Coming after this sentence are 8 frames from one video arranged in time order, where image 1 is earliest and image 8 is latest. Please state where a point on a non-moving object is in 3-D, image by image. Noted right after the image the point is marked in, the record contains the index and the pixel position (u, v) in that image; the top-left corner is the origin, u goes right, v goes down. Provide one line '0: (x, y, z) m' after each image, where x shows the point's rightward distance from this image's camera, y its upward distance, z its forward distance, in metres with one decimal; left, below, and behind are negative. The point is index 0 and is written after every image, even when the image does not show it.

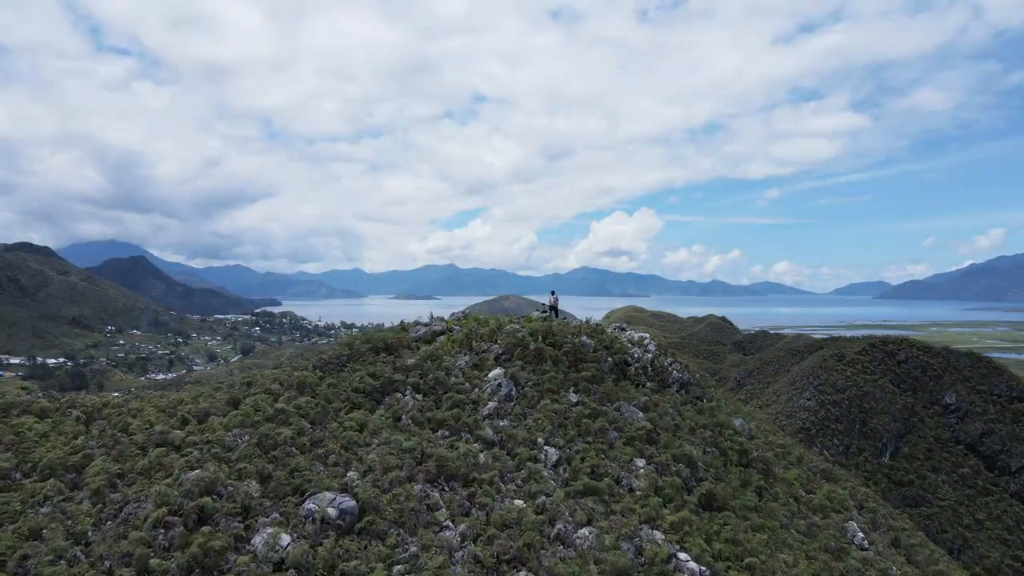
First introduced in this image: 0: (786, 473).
0: (+9.2, -6.2, +17.0) m
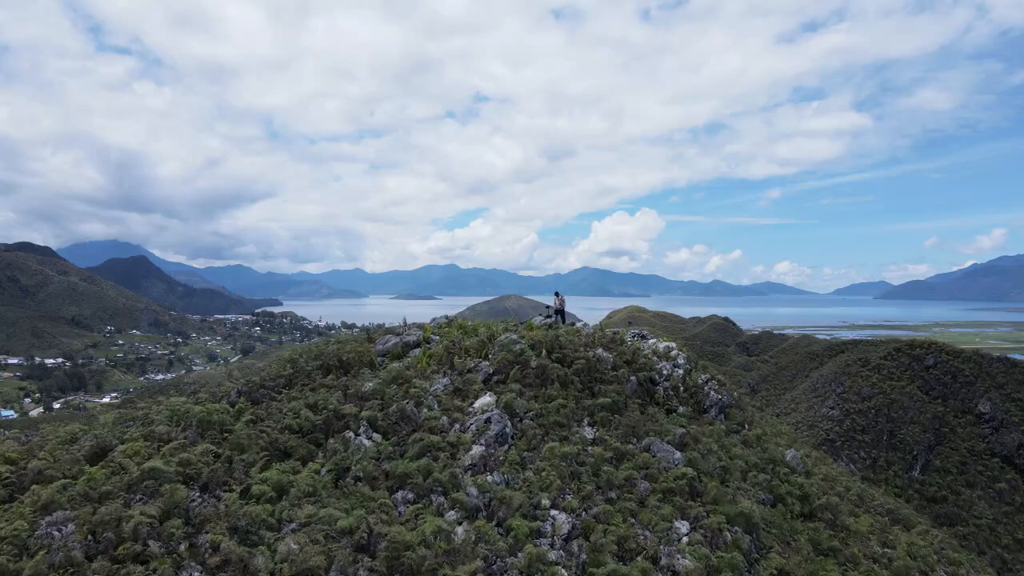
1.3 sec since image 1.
0: (+9.1, -6.2, +13.6) m
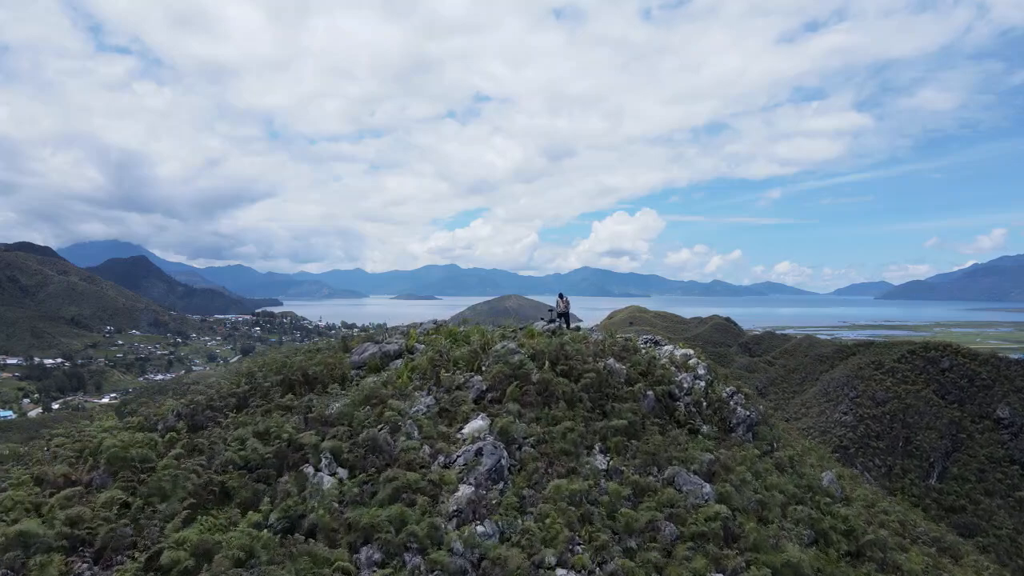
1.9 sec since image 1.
0: (+9.1, -6.2, +12.0) m
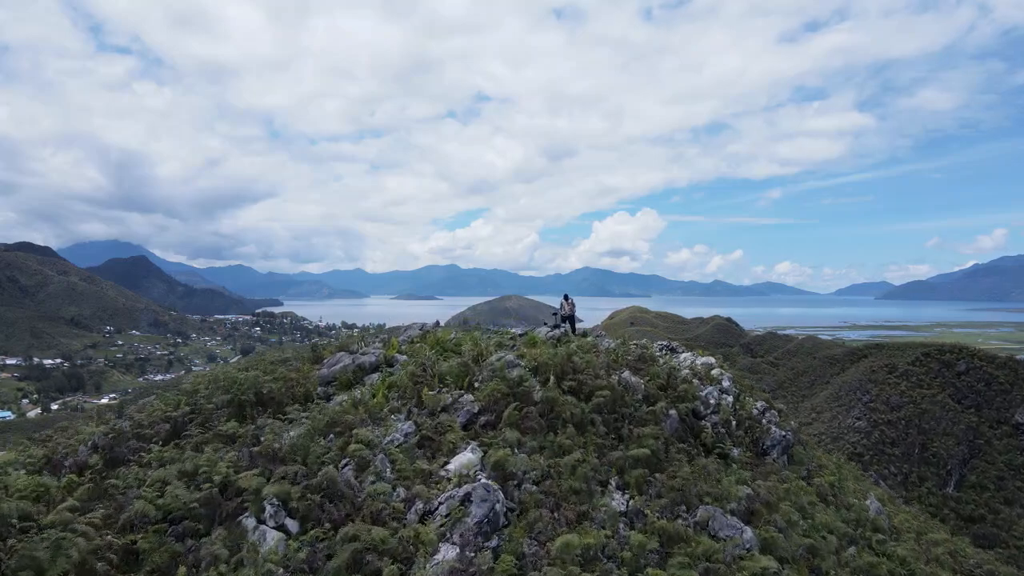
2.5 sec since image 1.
0: (+9.2, -6.3, +10.6) m
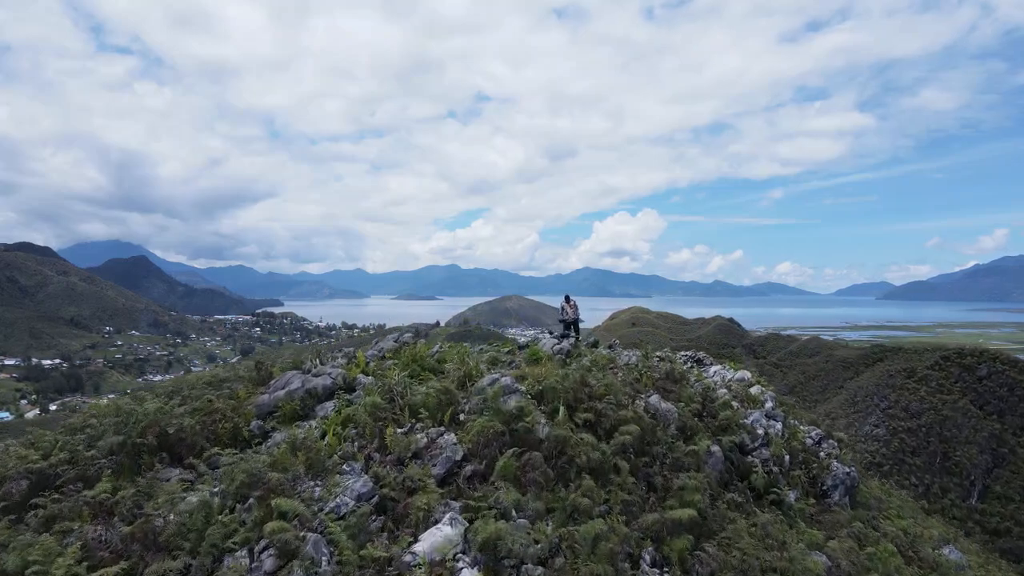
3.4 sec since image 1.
0: (+9.1, -6.3, +8.6) m
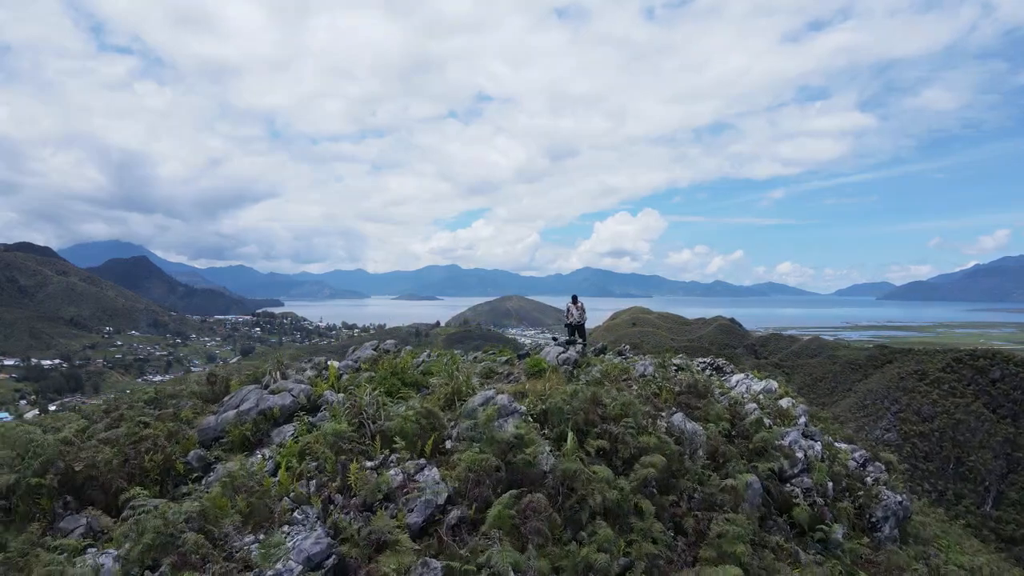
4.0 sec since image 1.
0: (+9.1, -6.3, +7.5) m
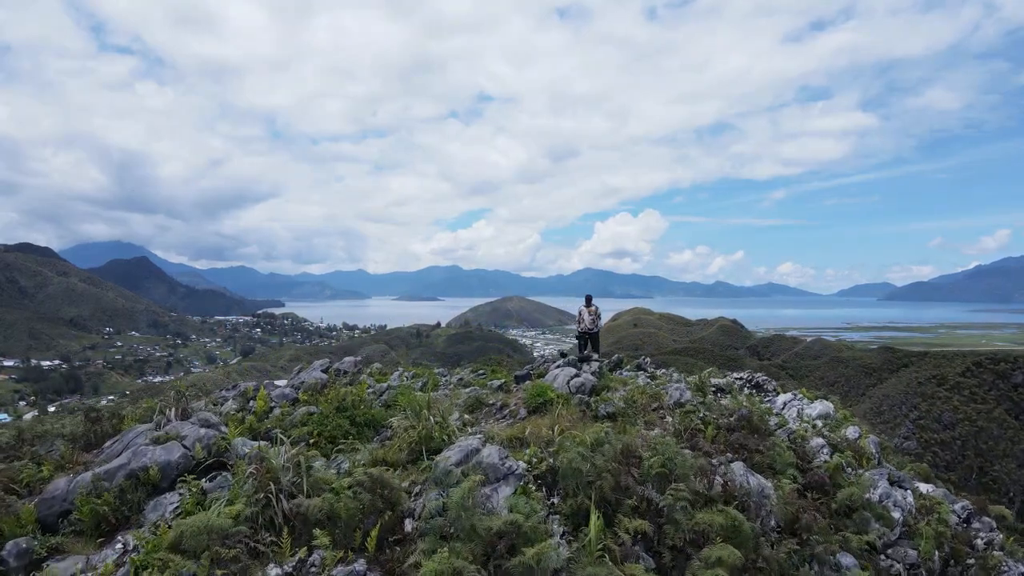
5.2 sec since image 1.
0: (+9.0, -6.3, +5.8) m
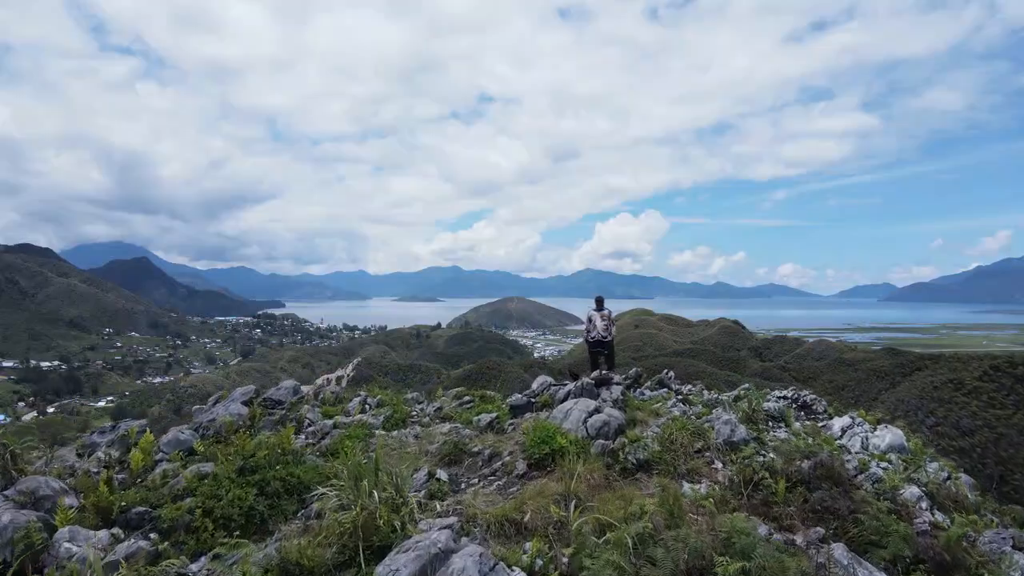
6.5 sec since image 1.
0: (+8.8, -6.2, +4.2) m
